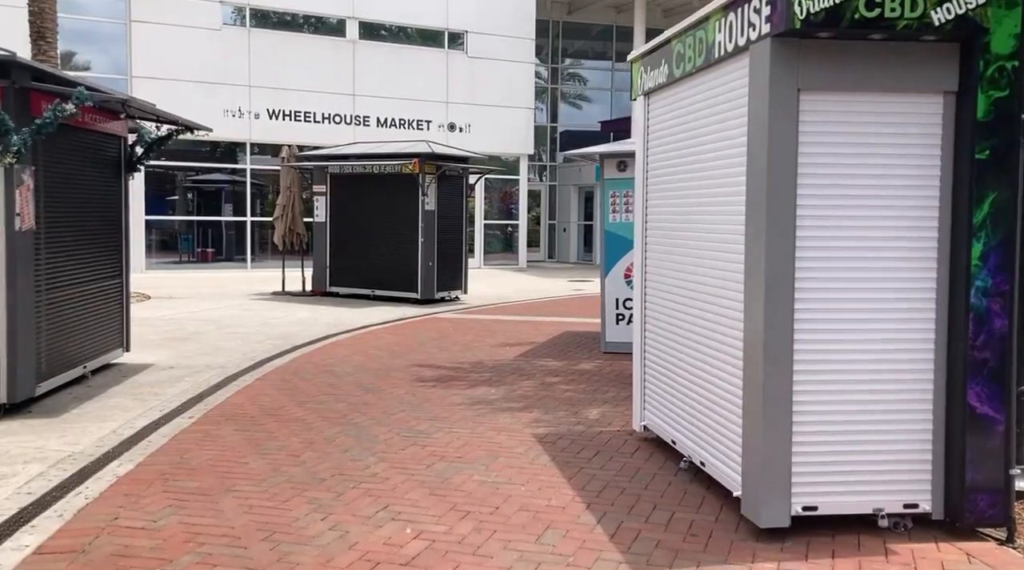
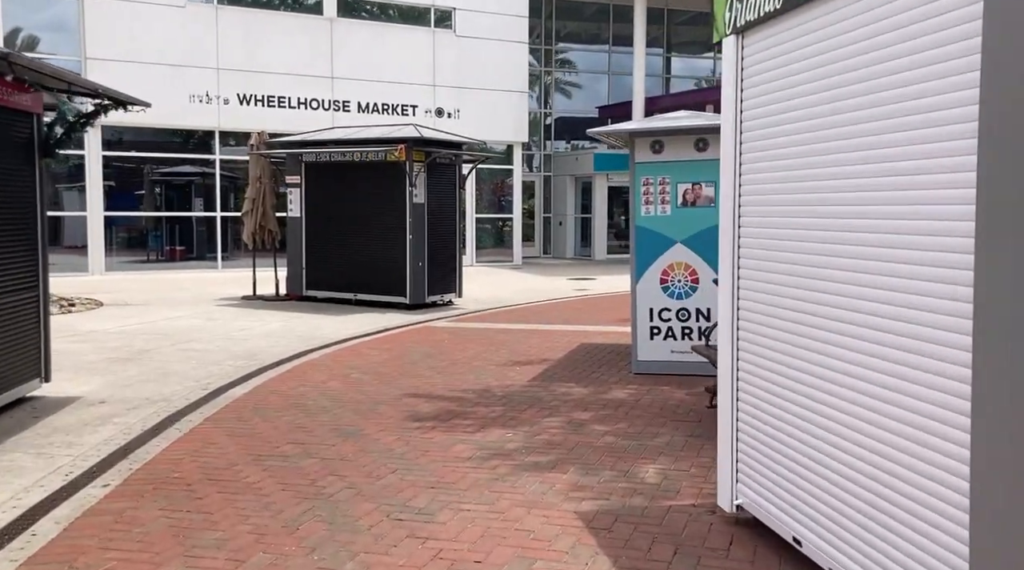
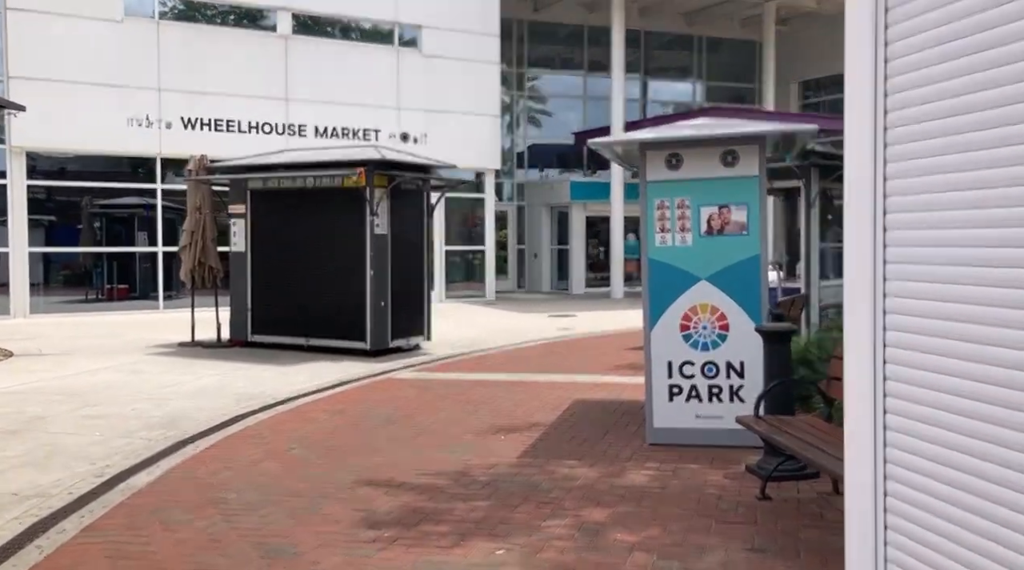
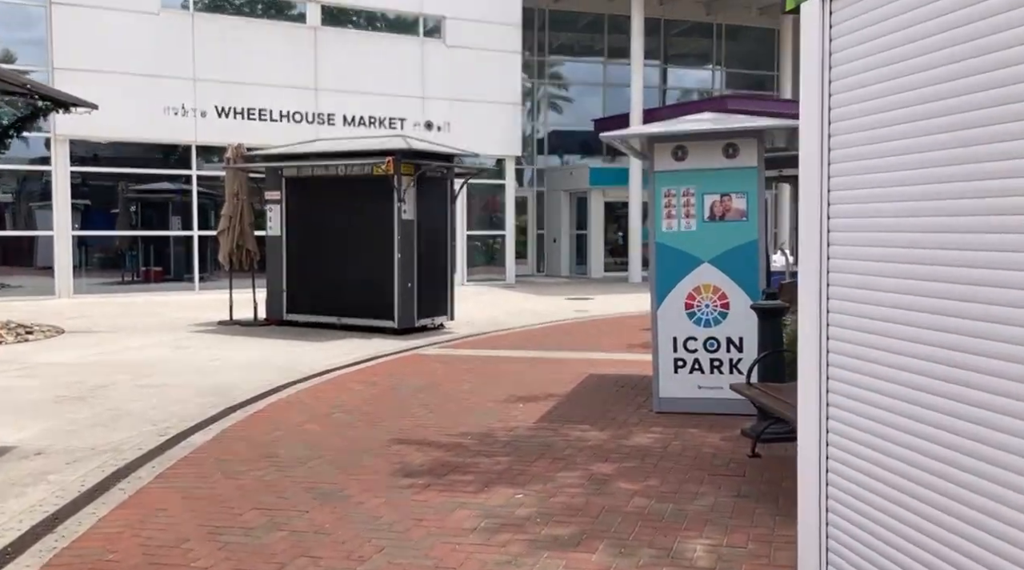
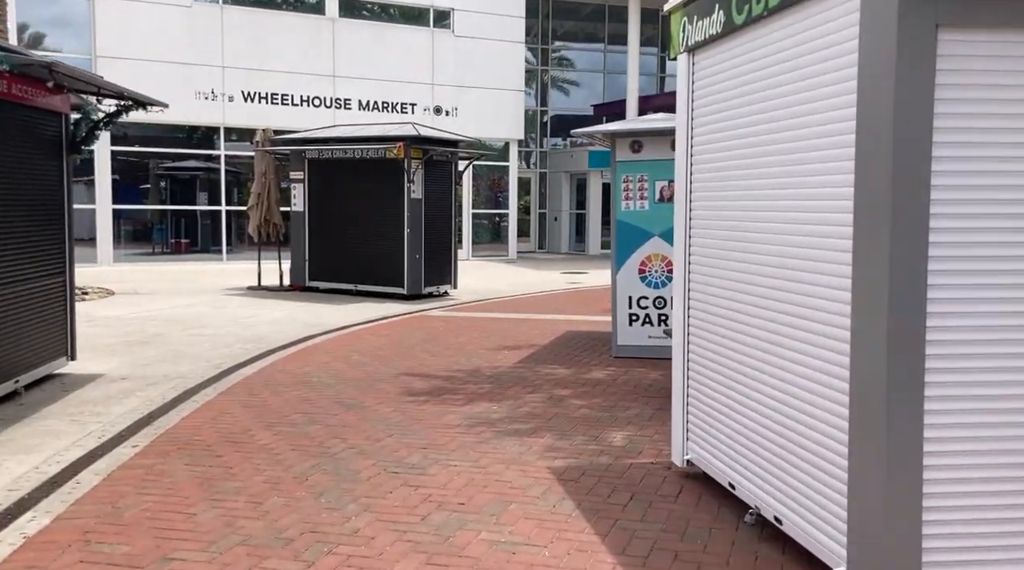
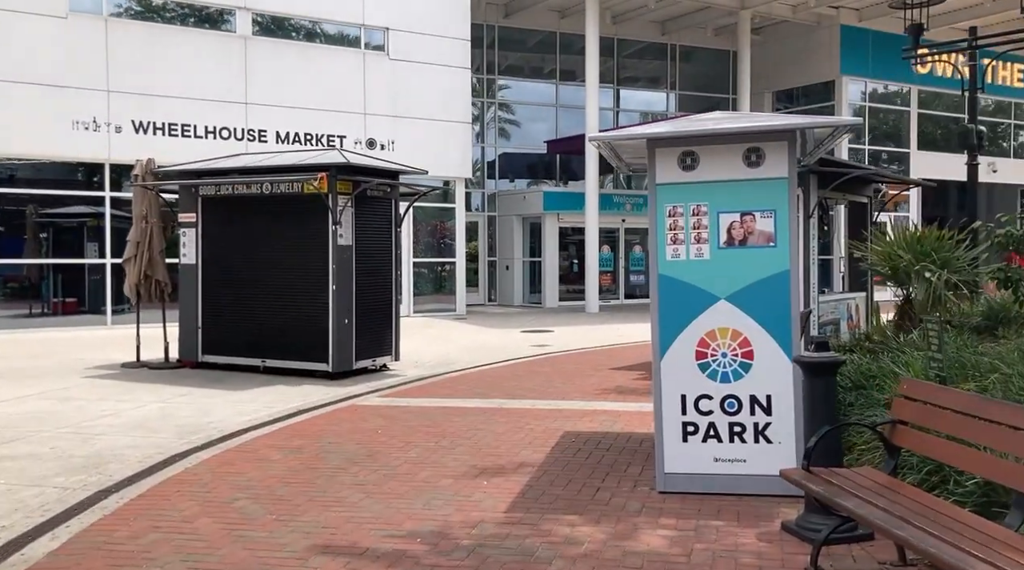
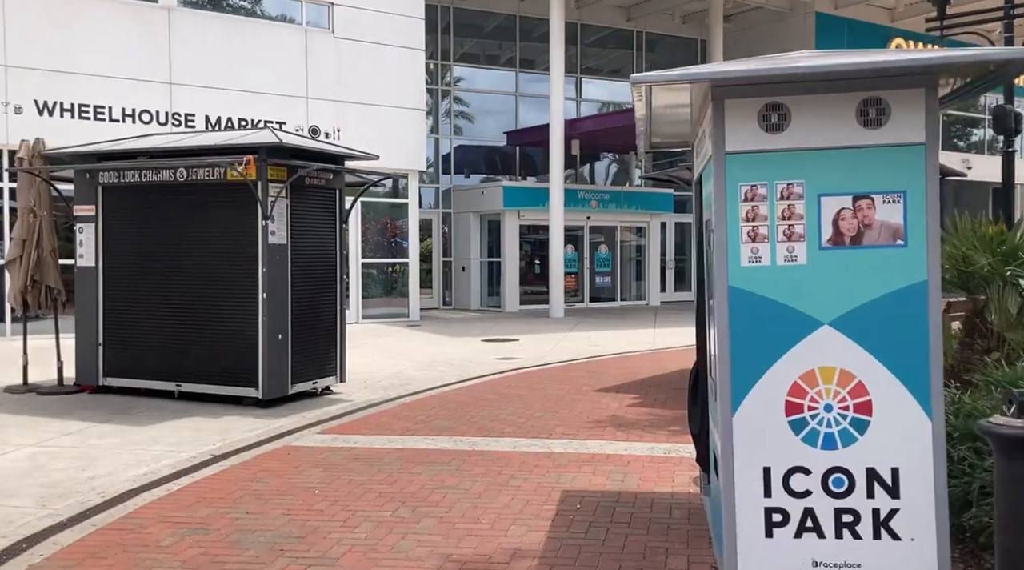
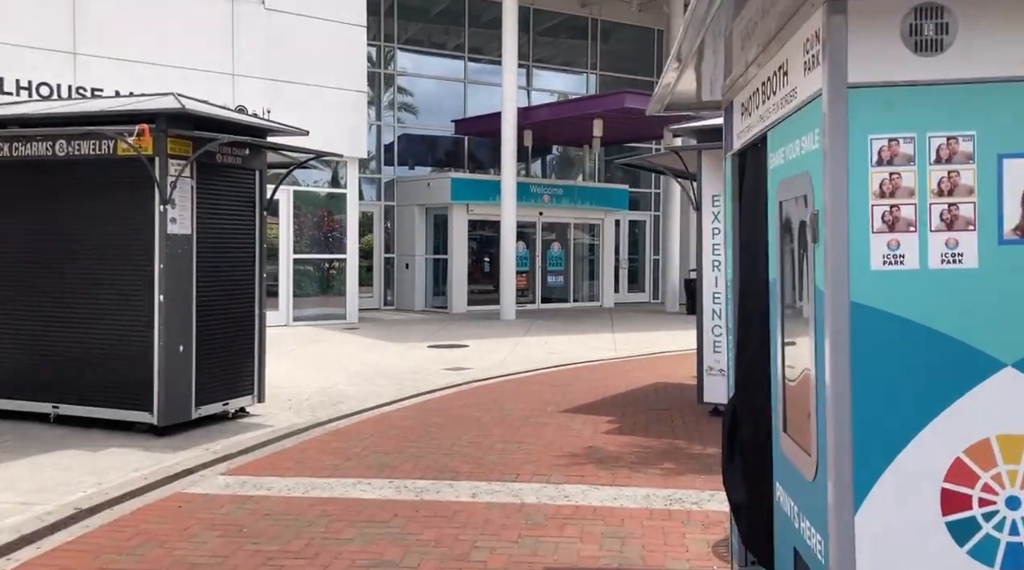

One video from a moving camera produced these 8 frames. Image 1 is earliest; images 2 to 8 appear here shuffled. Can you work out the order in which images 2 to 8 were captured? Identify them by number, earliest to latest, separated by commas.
5, 2, 4, 3, 6, 7, 8
